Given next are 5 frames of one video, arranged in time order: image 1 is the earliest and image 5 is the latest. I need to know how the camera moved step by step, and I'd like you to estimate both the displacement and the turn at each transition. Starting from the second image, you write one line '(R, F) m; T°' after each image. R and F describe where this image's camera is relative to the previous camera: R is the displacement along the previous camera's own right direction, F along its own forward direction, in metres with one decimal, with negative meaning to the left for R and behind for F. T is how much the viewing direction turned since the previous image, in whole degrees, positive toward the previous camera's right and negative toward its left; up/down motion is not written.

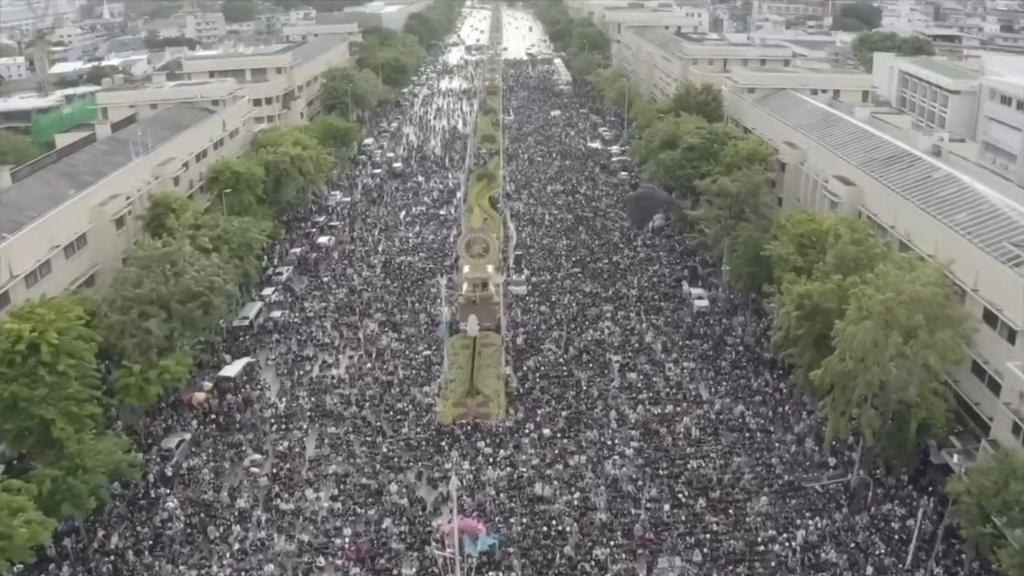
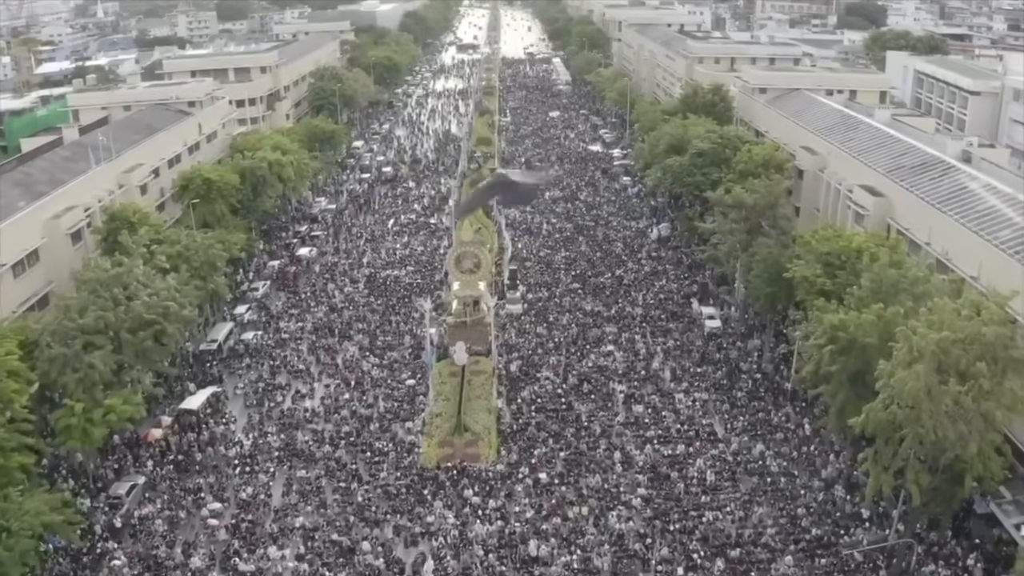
(+0.3, +3.7) m; 0°
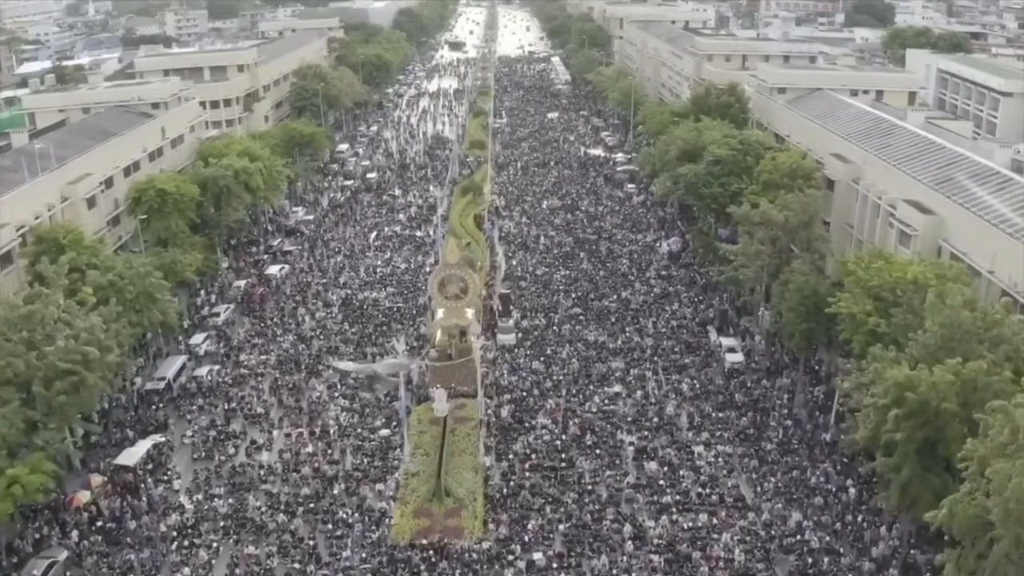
(+0.3, +5.0) m; 0°
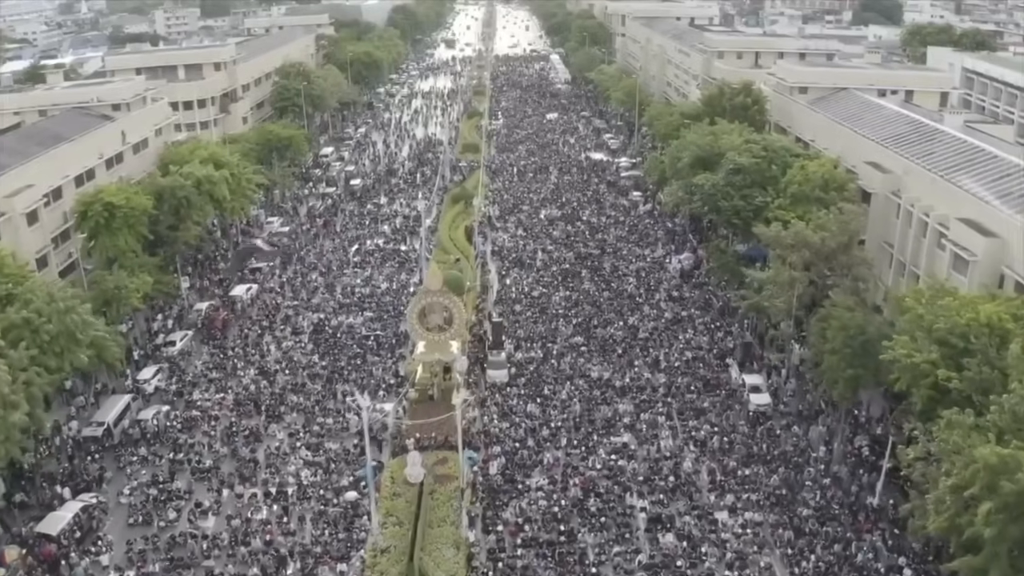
(+0.3, +4.5) m; 0°
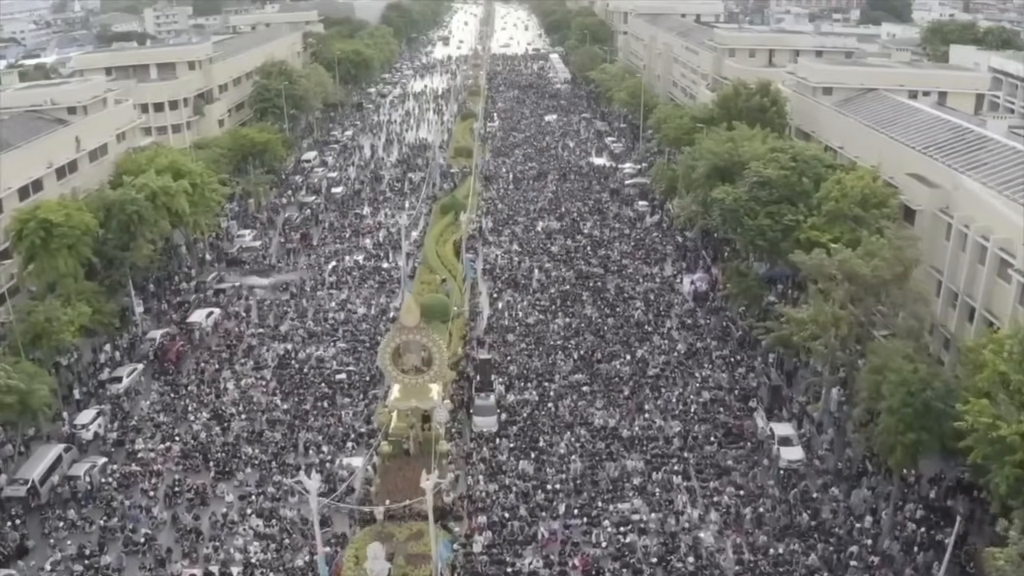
(+0.3, +4.3) m; 0°
